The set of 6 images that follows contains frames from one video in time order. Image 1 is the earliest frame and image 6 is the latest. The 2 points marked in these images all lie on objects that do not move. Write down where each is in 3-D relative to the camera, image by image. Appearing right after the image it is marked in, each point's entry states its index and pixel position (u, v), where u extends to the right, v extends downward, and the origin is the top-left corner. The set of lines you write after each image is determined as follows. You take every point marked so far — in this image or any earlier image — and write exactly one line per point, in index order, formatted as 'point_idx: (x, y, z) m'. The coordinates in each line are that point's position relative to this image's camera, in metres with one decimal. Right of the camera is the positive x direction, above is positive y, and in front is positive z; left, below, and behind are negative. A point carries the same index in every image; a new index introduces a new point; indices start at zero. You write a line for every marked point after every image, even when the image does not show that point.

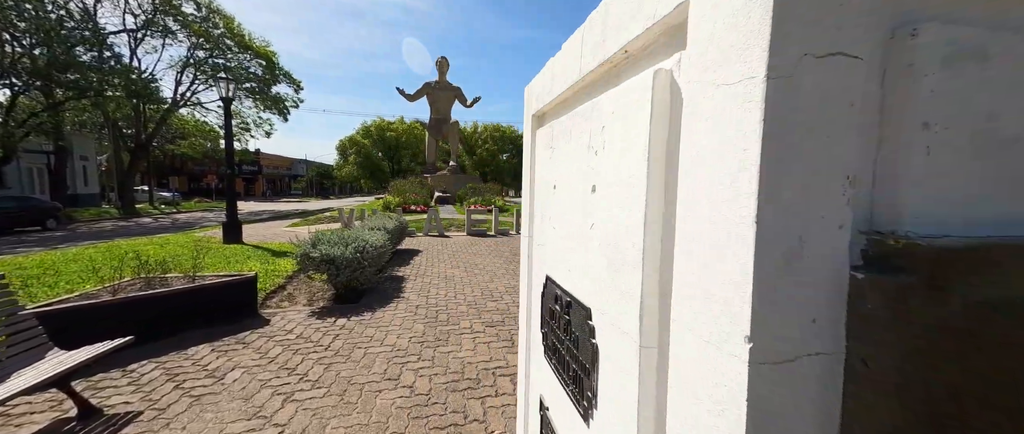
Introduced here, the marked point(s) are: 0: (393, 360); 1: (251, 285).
0: (-1.1, -1.3, +3.1) m
1: (-3.2, -0.9, +4.2) m
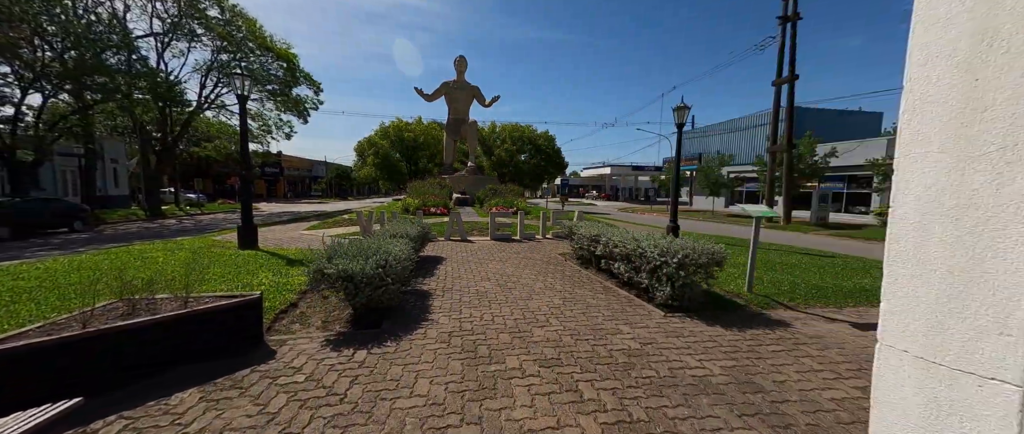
0: (-0.6, -1.4, +2.3) m
1: (-2.6, -1.0, +3.5) m
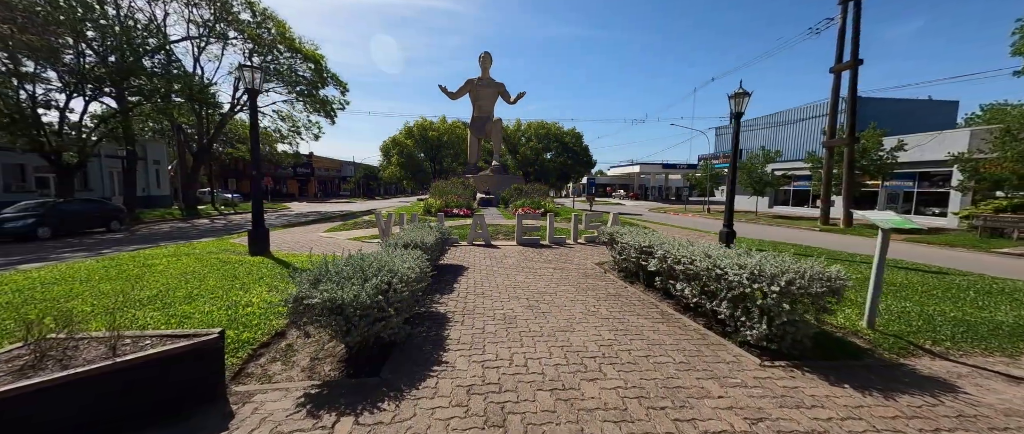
0: (-0.3, -1.5, +1.3) m
1: (-2.3, -1.1, +2.6) m
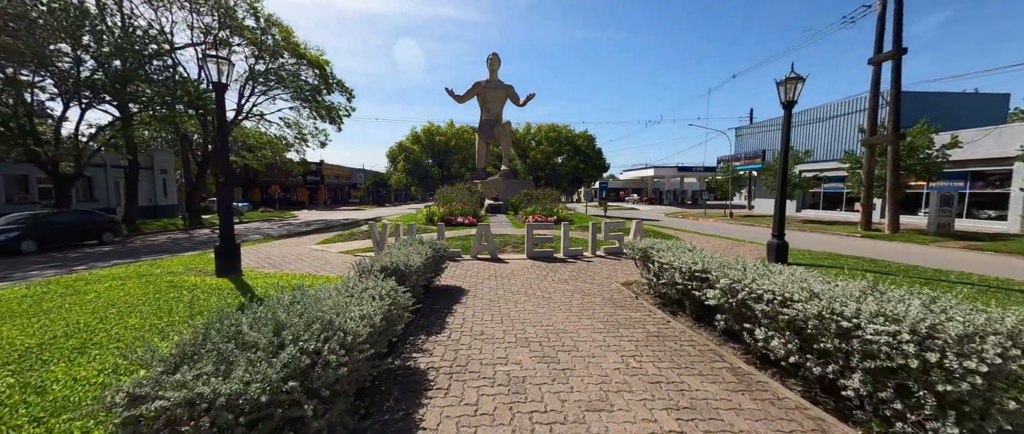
0: (-0.4, -1.7, 0.0) m
1: (-2.3, -1.2, +1.3) m
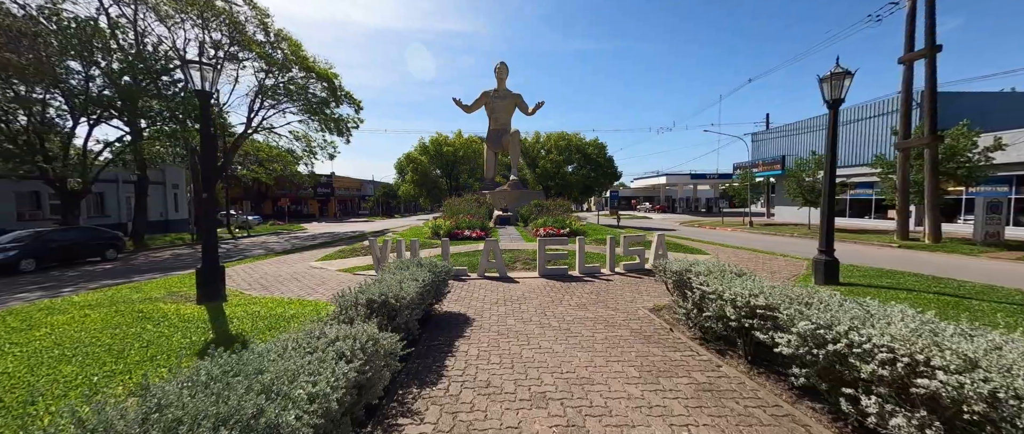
0: (-0.3, -1.8, -0.8) m
1: (-2.2, -1.4, +0.6) m
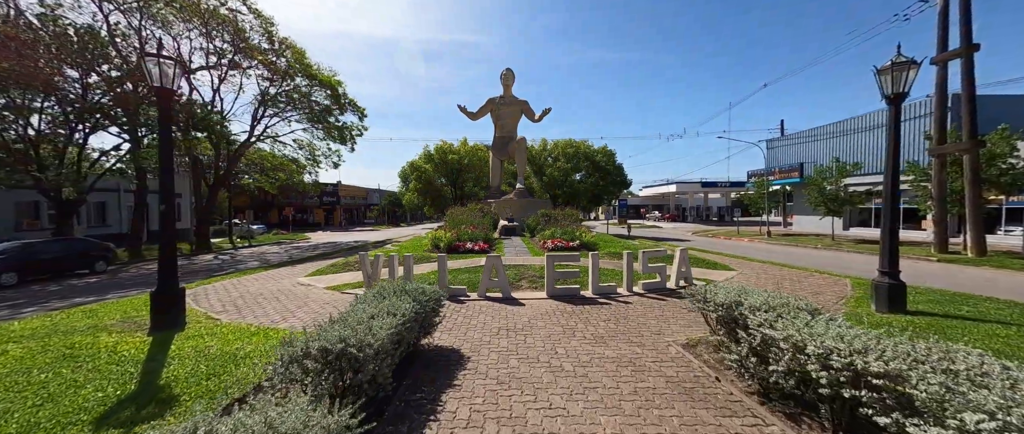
0: (-0.4, -1.8, -1.8) m
1: (-2.3, -1.5, -0.4) m
